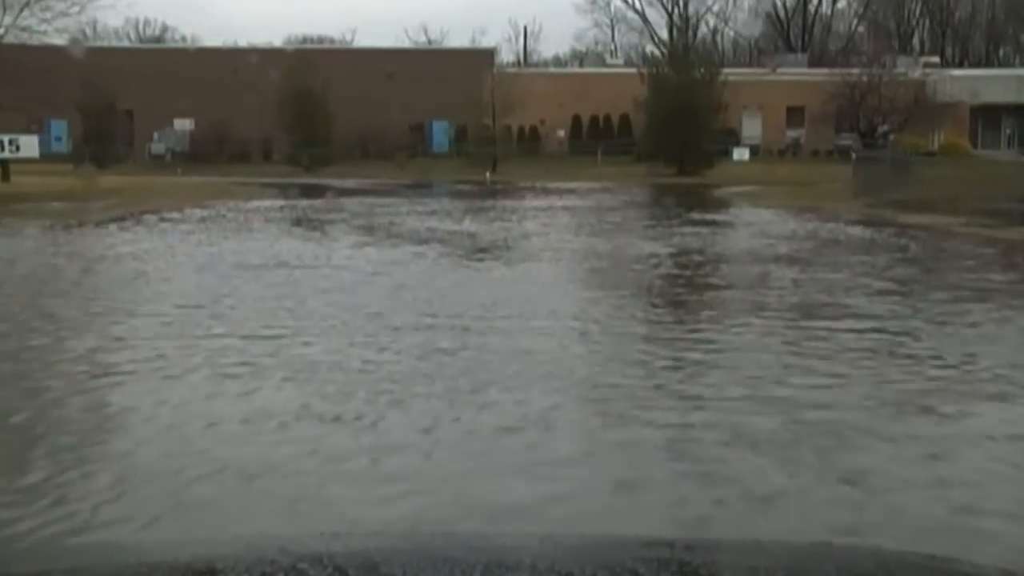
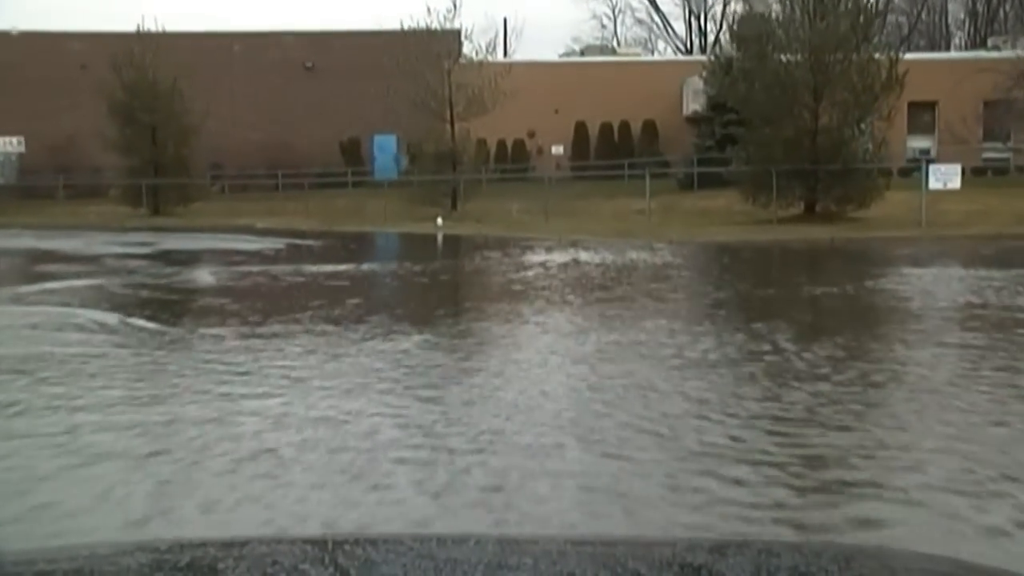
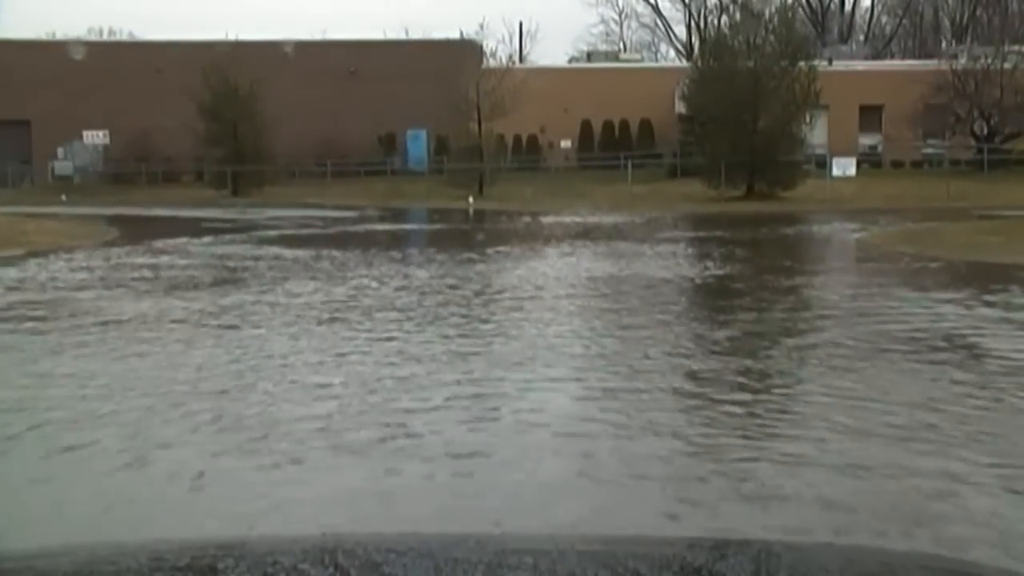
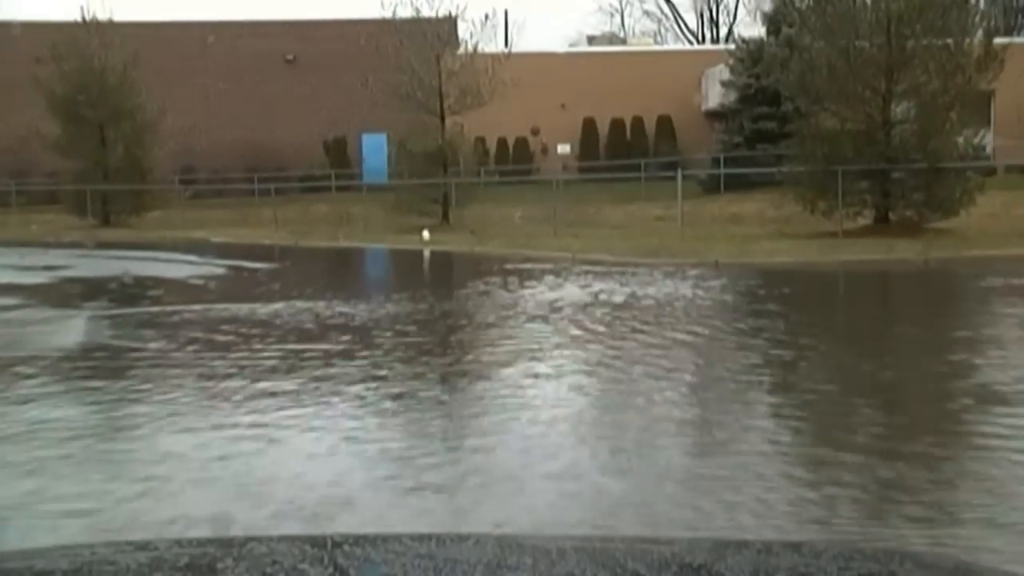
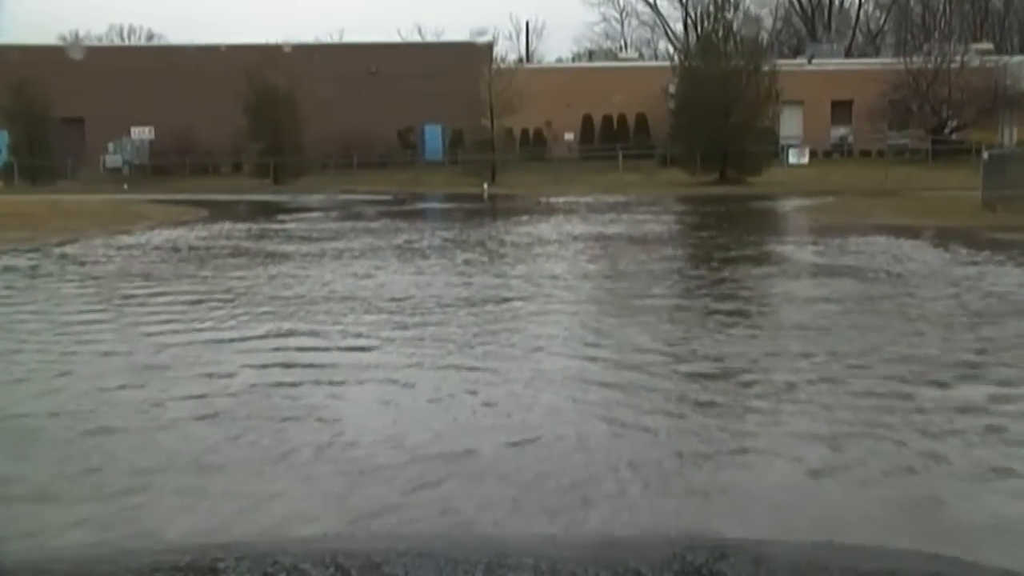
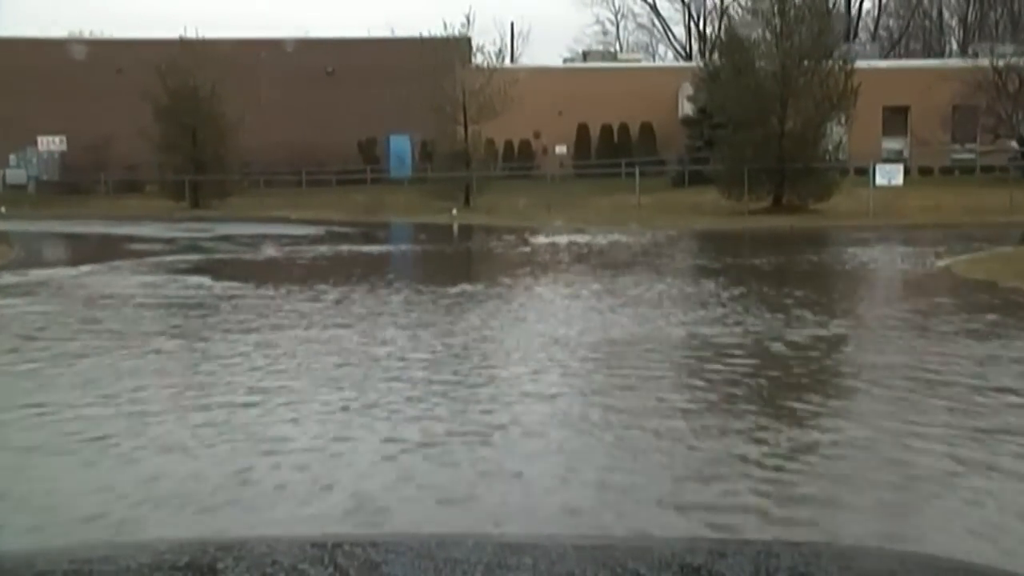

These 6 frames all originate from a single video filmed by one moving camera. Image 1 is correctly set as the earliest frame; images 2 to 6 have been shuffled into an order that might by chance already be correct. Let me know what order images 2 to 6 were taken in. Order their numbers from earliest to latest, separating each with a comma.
5, 3, 6, 2, 4
